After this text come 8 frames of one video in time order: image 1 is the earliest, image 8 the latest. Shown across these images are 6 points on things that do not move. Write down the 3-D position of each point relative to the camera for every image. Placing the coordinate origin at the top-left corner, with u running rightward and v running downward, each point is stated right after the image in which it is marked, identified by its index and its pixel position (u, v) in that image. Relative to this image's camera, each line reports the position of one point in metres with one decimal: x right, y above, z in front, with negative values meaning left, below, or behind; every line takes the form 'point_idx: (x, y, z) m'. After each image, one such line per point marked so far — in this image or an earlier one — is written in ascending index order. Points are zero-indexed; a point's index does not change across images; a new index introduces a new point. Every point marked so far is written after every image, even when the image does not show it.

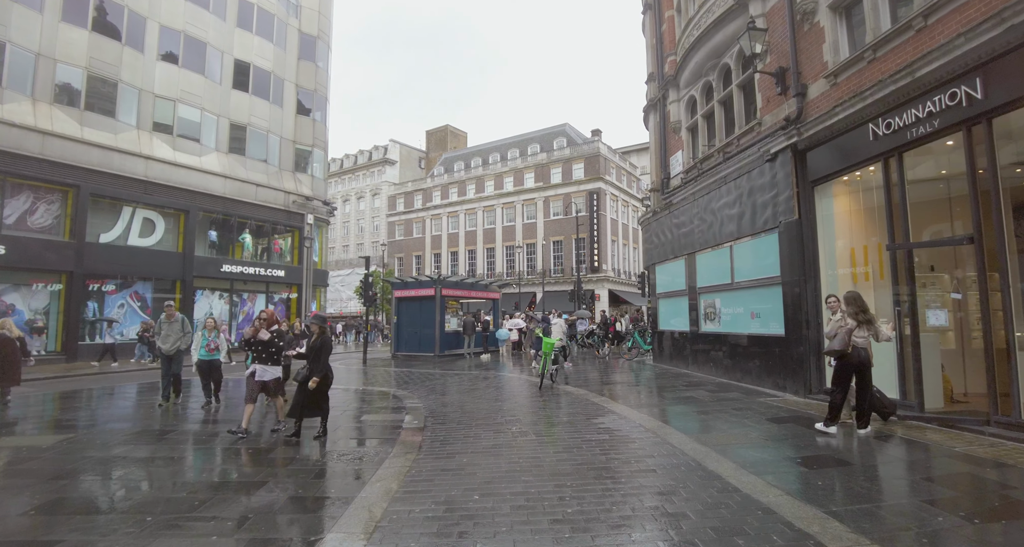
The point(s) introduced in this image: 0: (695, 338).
0: (+4.6, -1.7, +13.1) m
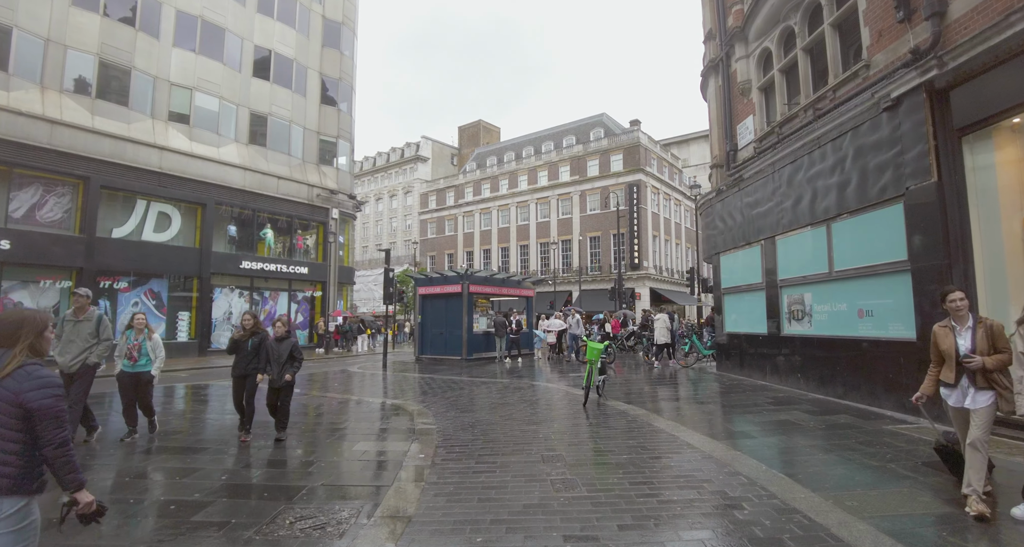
0: (+5.4, -1.4, +10.6) m
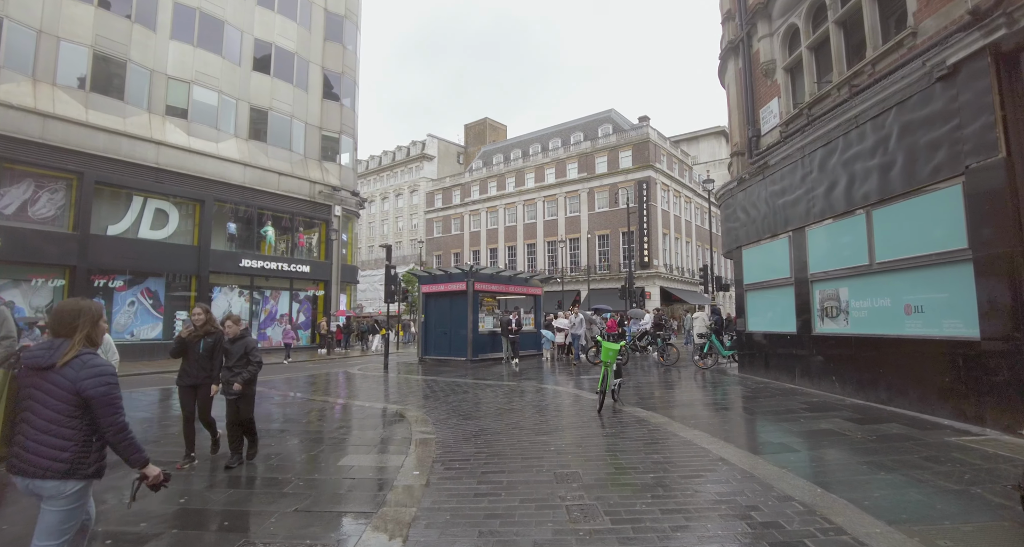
0: (+5.5, -1.3, +9.8) m
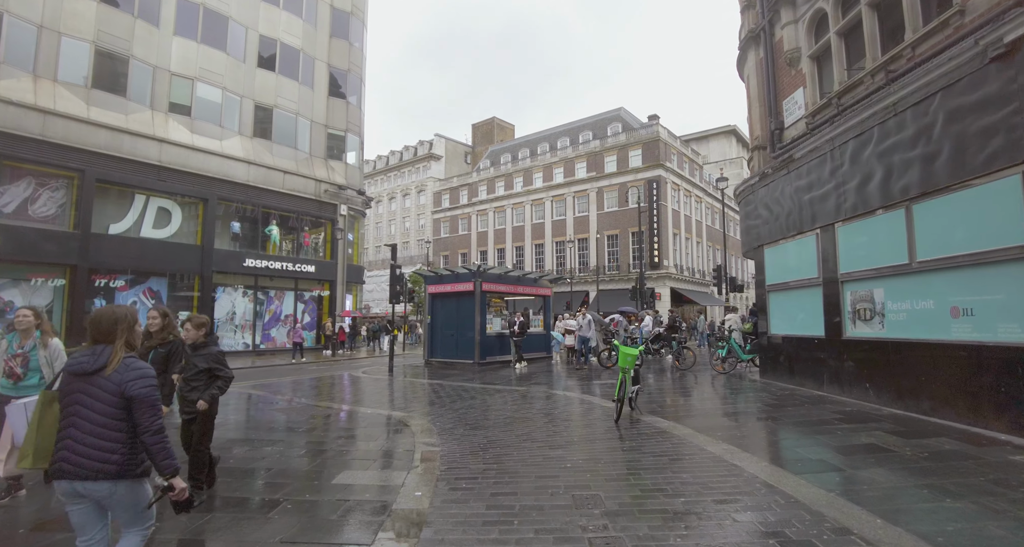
0: (+5.7, -1.3, +9.2) m
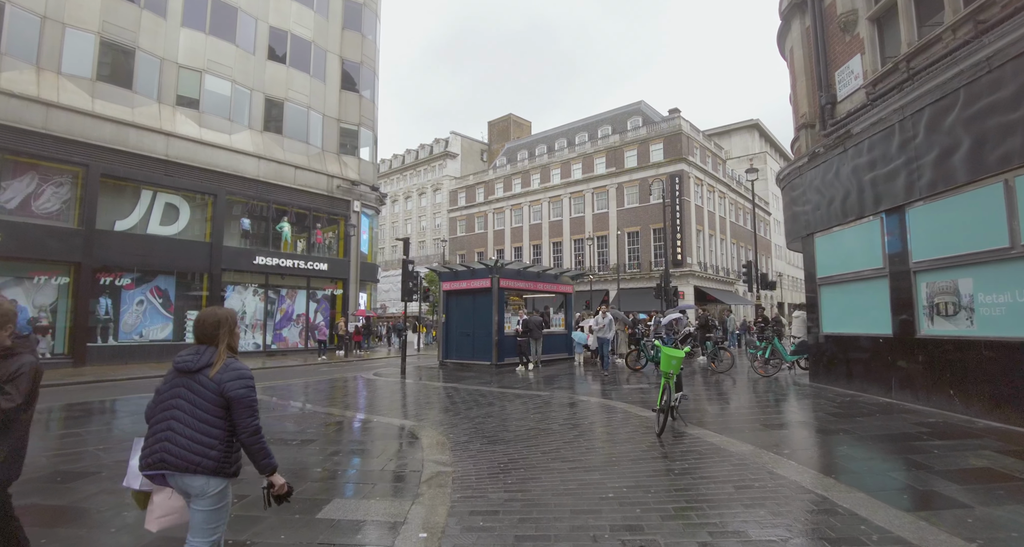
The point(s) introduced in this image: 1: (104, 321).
0: (+6.0, -1.2, +8.0) m
1: (-13.9, -1.6, +17.6) m
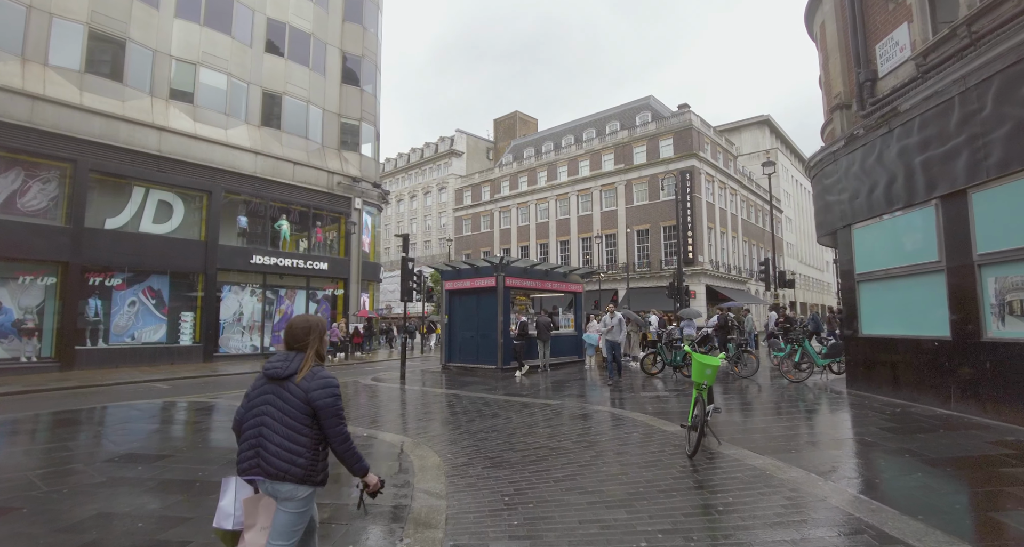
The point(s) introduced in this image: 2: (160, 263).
0: (+6.1, -1.1, +7.0) m
1: (-13.7, -1.6, +16.9) m
2: (-12.7, +0.4, +18.6) m
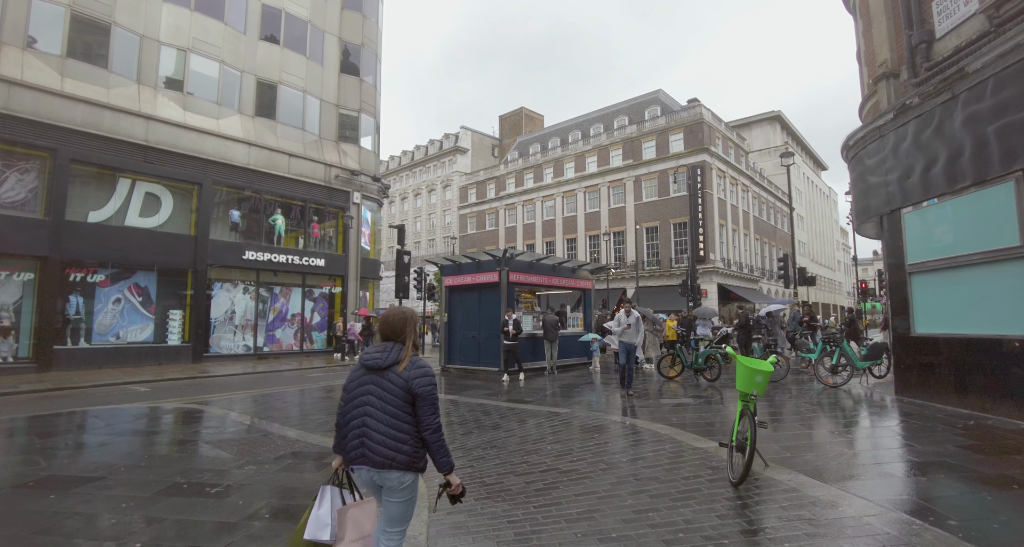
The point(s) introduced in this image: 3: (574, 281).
0: (+6.2, -0.9, +5.9) m
1: (-13.6, -1.5, +16.0) m
2: (-12.5, +0.5, +17.7) m
3: (+2.0, -0.2, +16.4) m
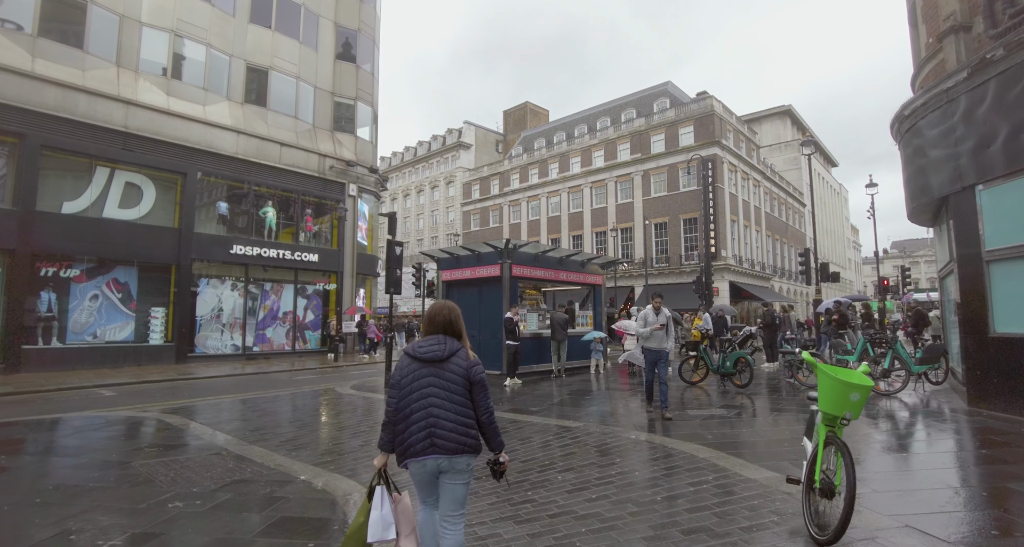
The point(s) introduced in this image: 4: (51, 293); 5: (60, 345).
0: (+6.2, -0.8, +4.6) m
1: (-13.5, -1.3, +14.9) m
2: (-12.4, +0.7, +16.7) m
3: (+2.1, -0.1, +15.2) m
4: (-13.5, -0.5, +15.1) m
5: (-13.2, -2.1, +15.1) m
